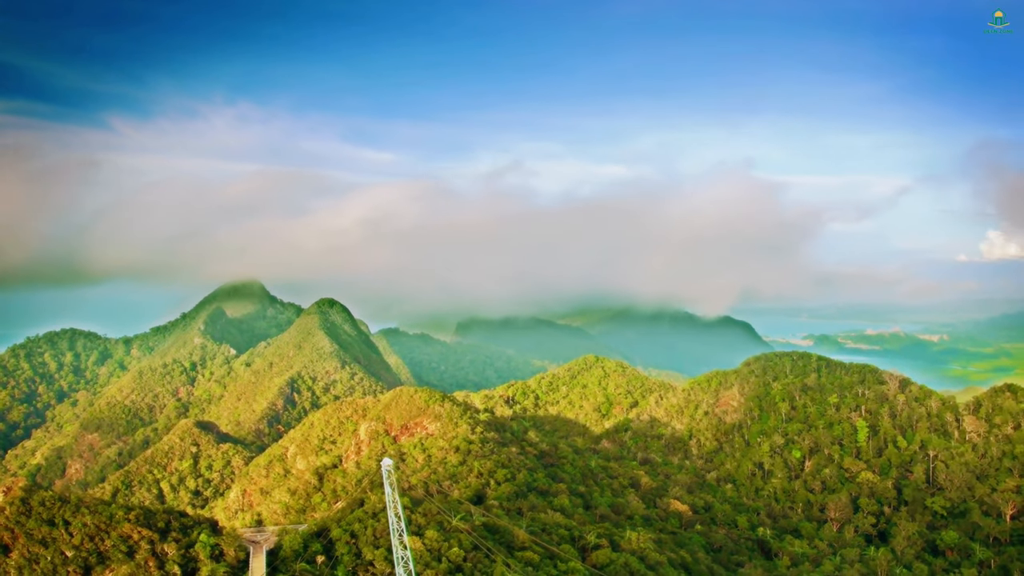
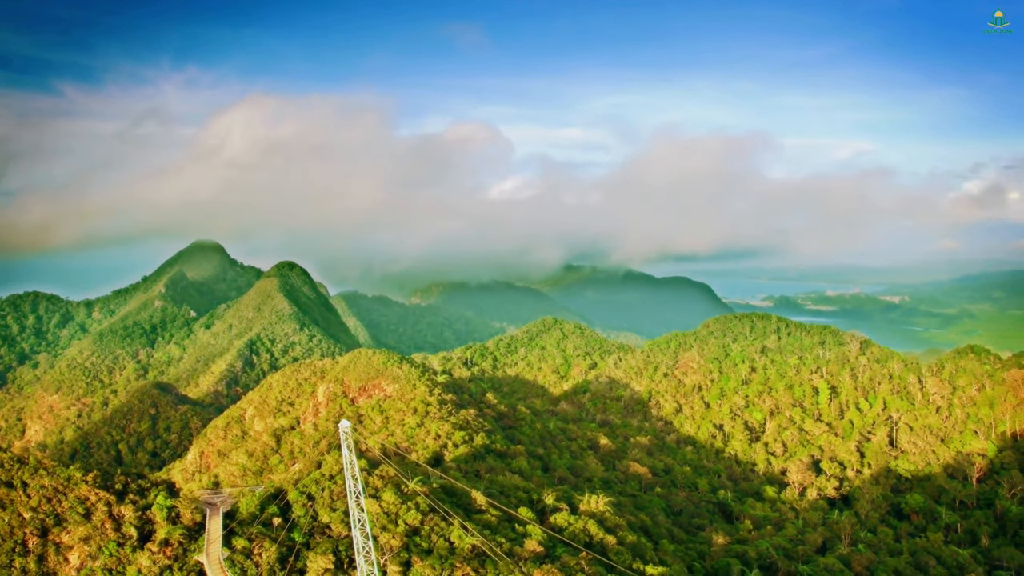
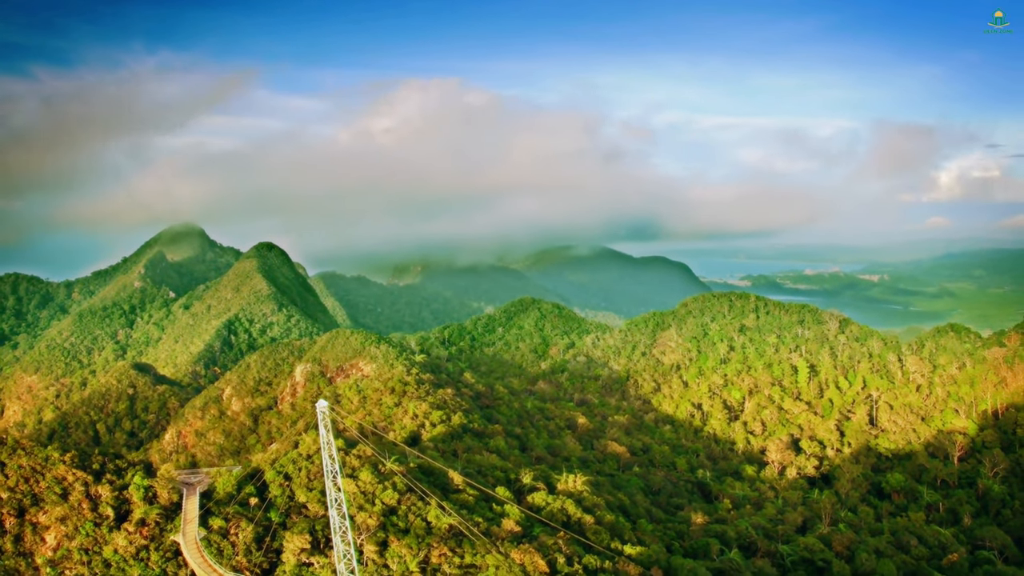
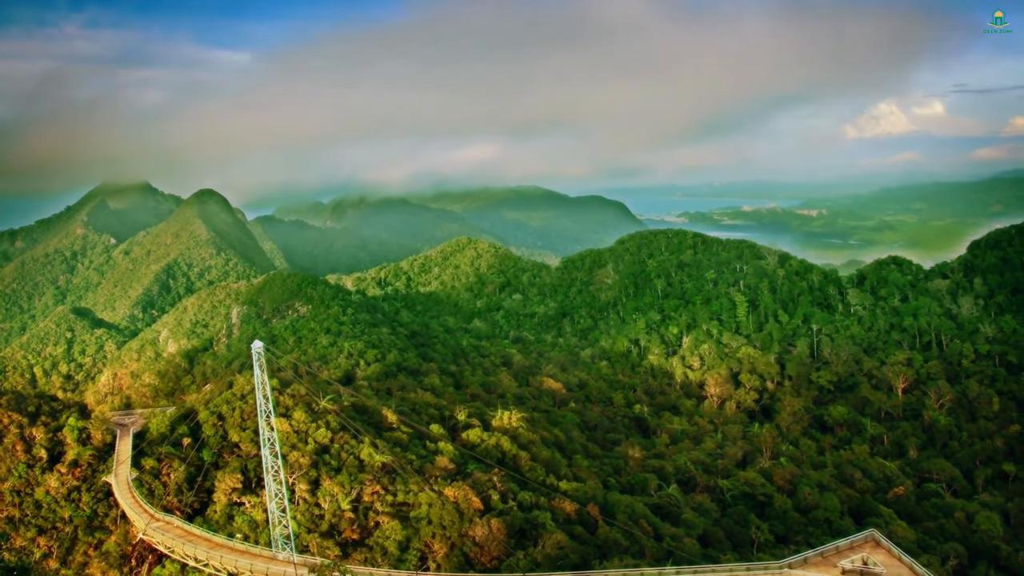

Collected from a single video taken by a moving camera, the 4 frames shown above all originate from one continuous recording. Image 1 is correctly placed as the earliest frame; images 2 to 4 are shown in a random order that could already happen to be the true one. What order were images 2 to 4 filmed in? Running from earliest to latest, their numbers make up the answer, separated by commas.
2, 3, 4
